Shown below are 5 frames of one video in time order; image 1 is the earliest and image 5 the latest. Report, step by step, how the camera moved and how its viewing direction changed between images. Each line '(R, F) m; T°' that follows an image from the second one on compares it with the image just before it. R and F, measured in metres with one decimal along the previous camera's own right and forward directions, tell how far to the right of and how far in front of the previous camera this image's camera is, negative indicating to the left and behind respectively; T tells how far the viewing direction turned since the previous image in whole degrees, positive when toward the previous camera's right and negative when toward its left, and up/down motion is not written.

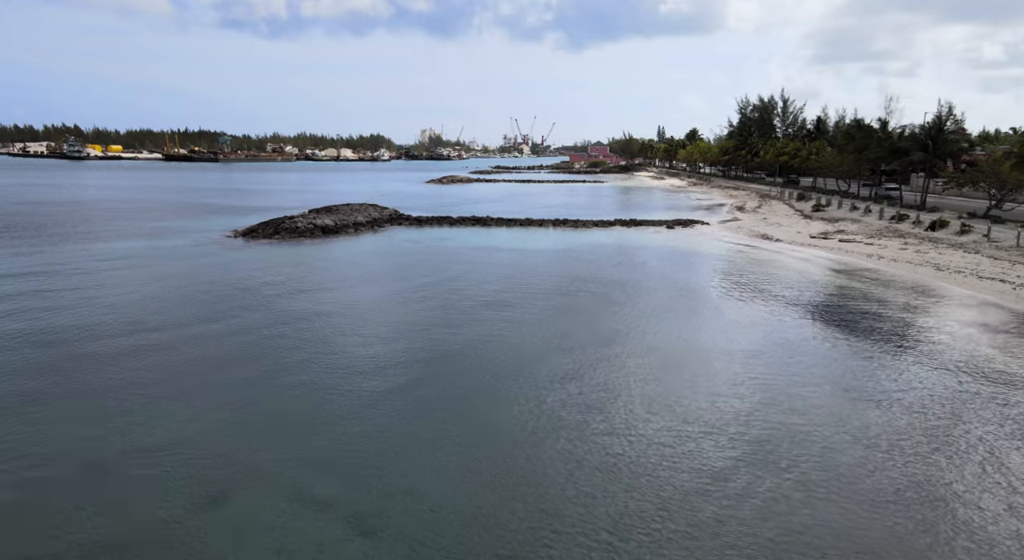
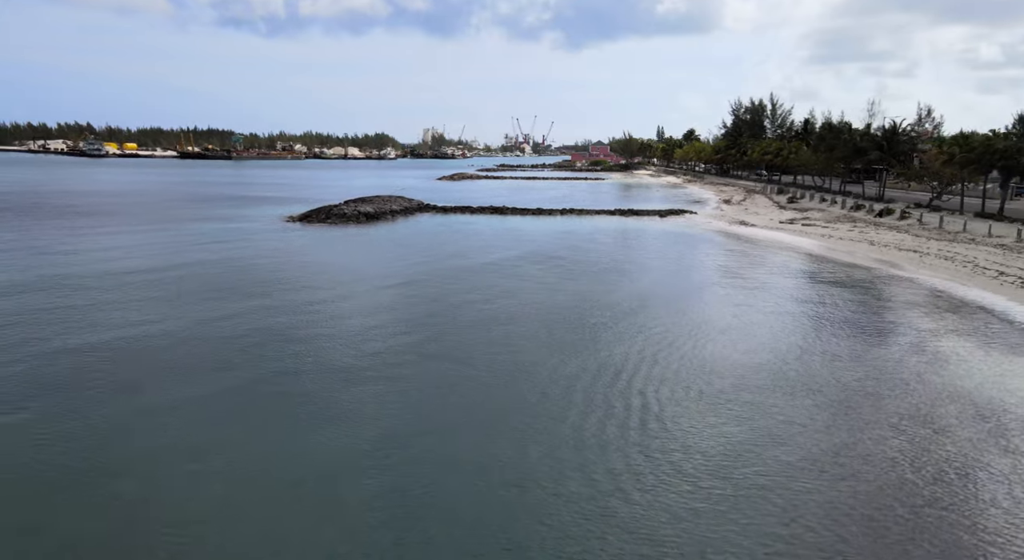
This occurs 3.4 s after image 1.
(-0.8, -4.6) m; 0°
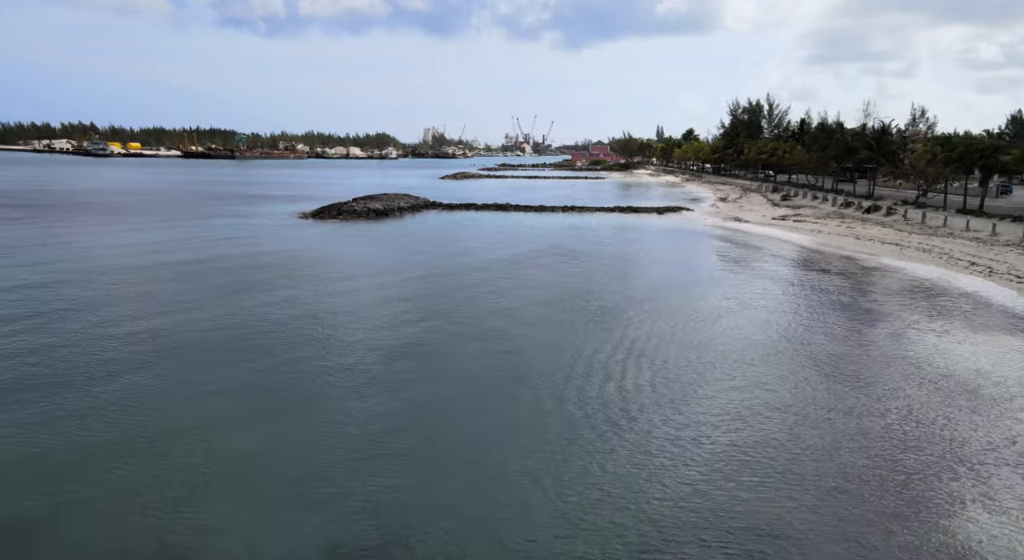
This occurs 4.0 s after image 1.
(-0.2, -1.3) m; 0°
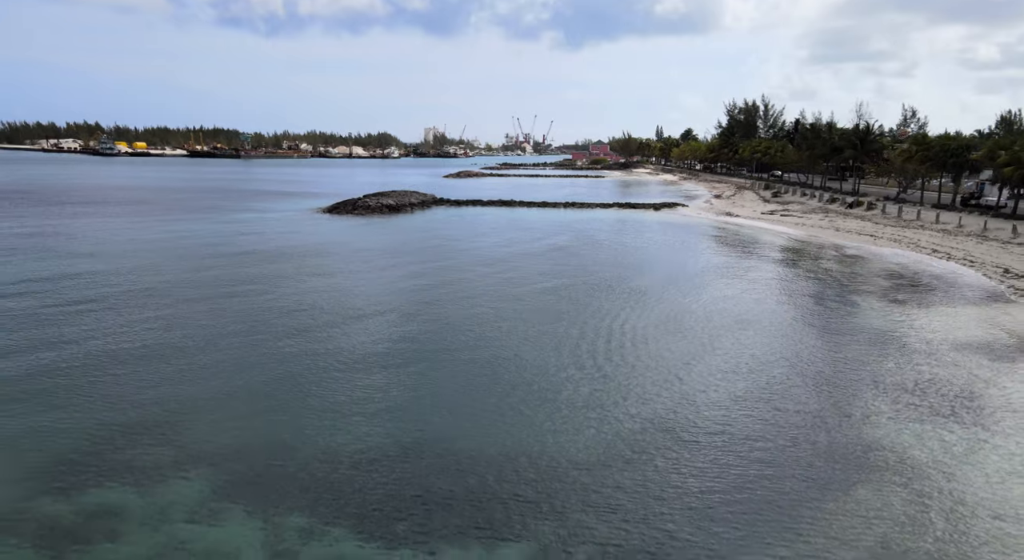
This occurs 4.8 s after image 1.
(-0.2, -2.0) m; 0°
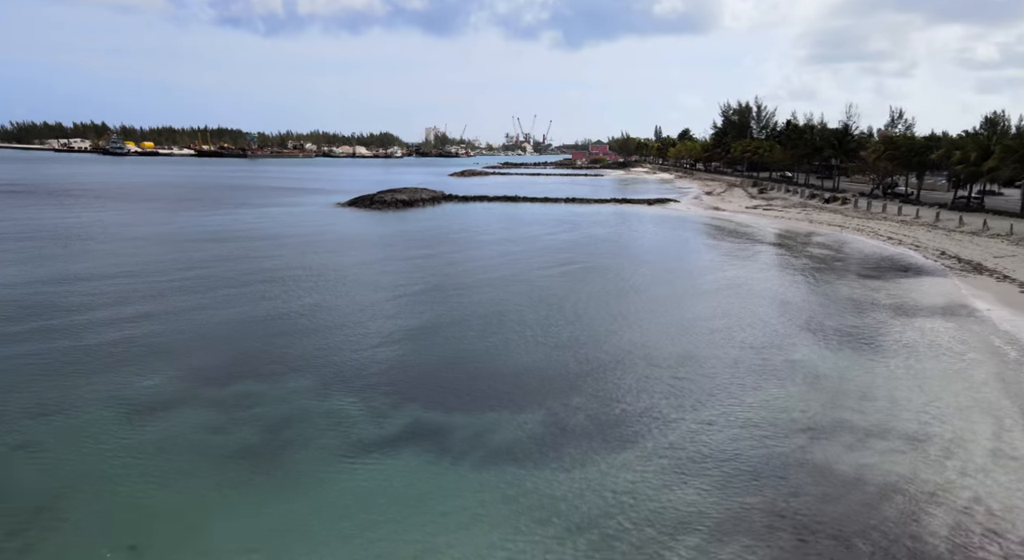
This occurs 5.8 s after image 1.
(-0.2, -2.8) m; 0°
